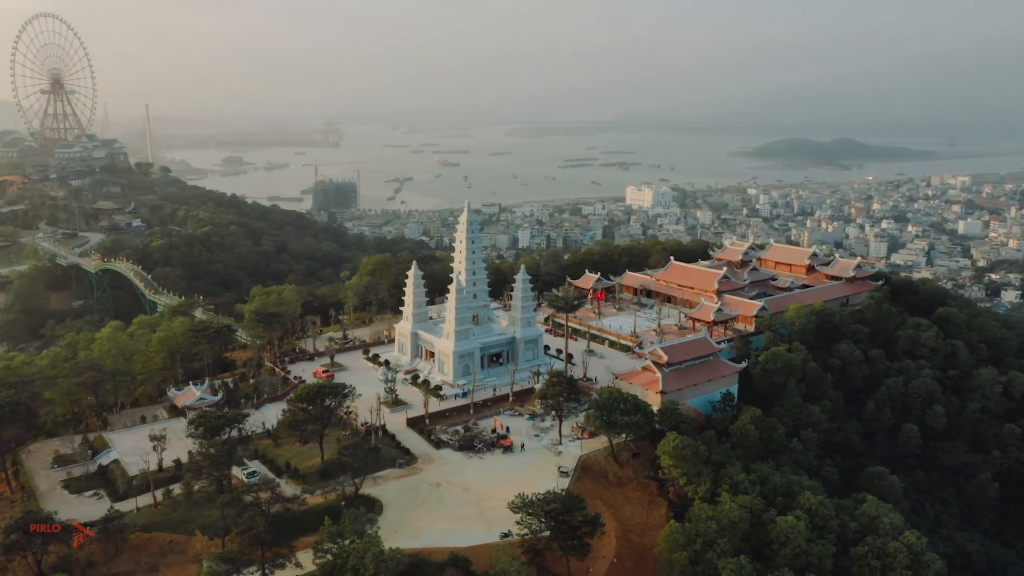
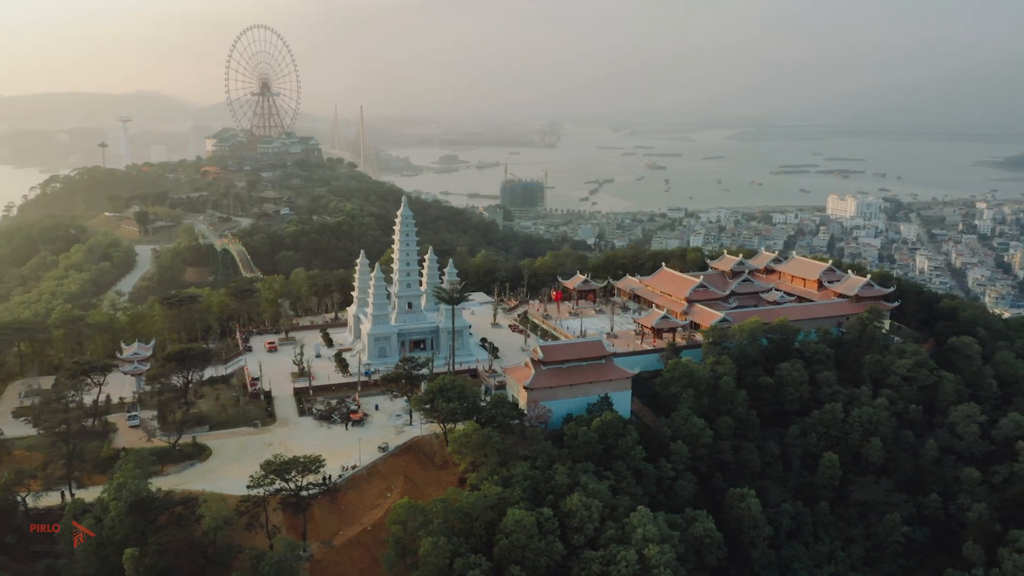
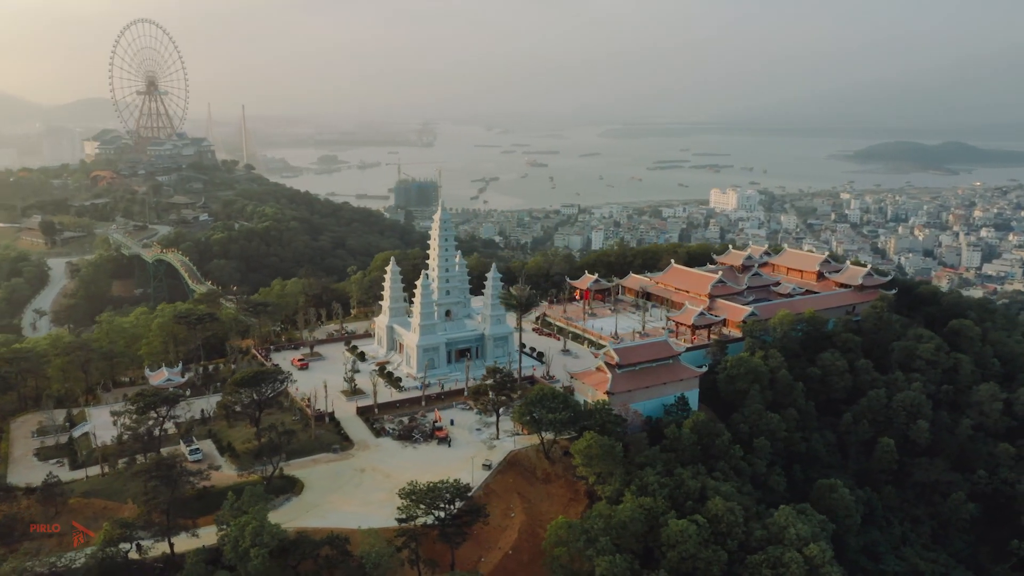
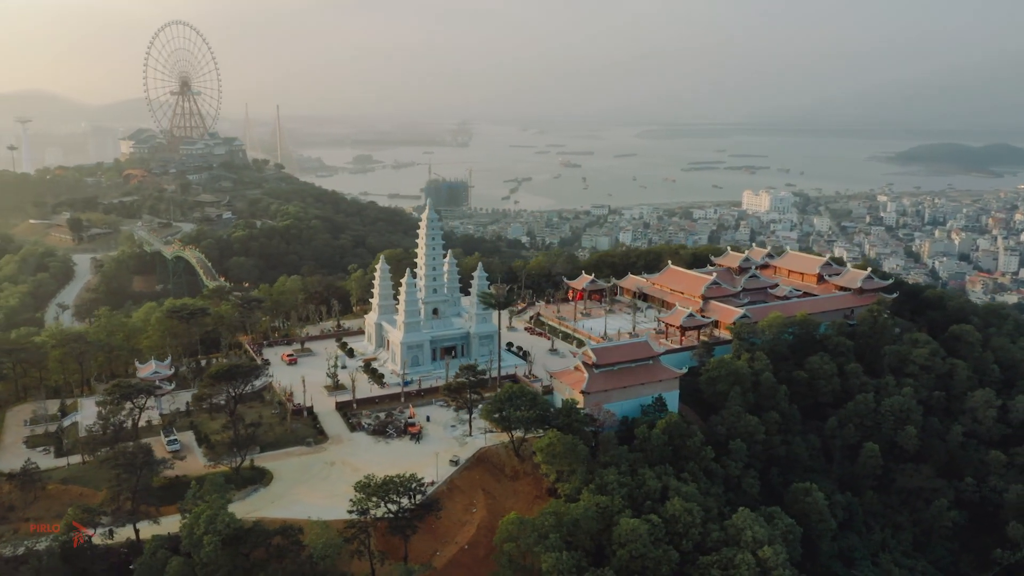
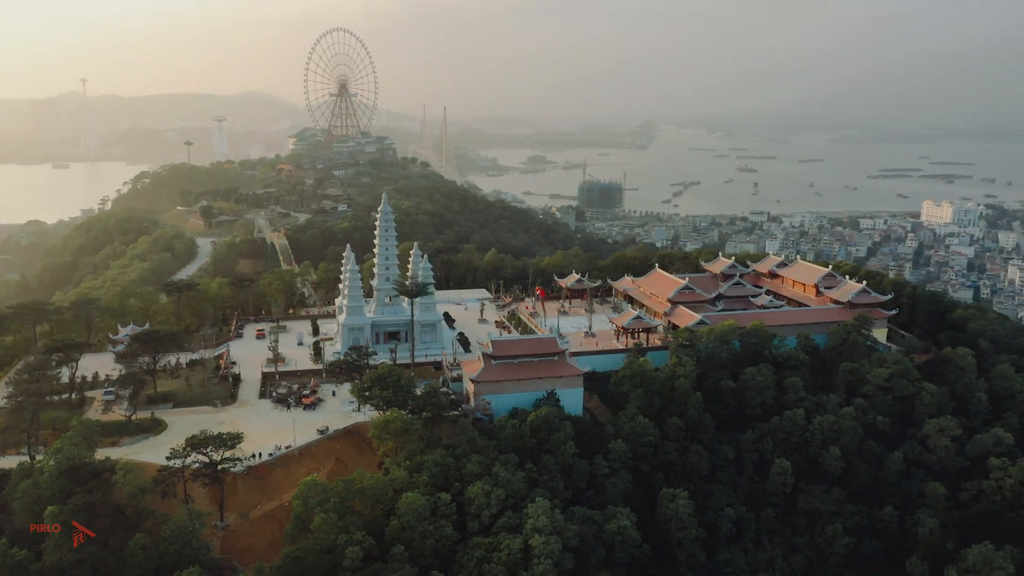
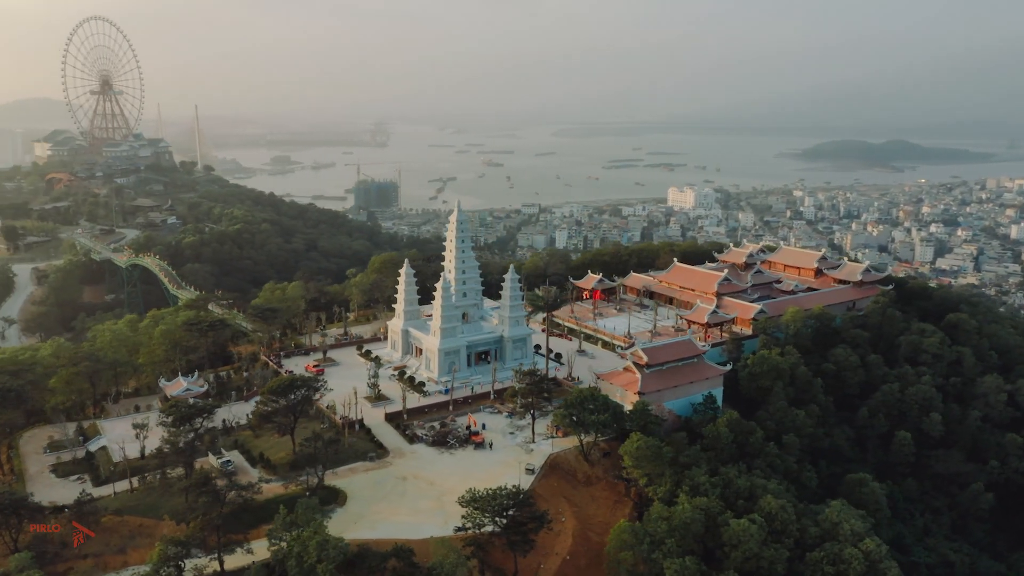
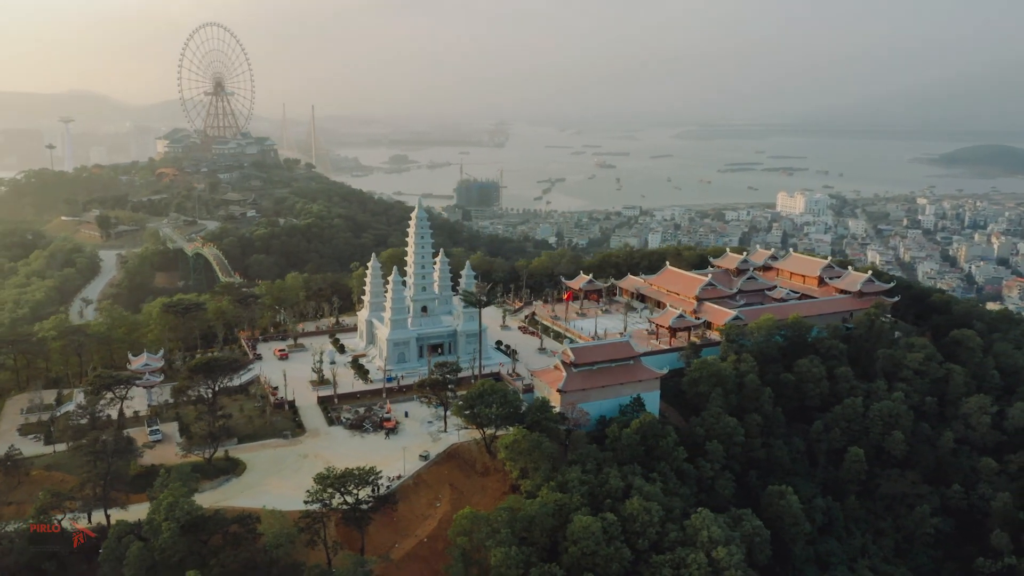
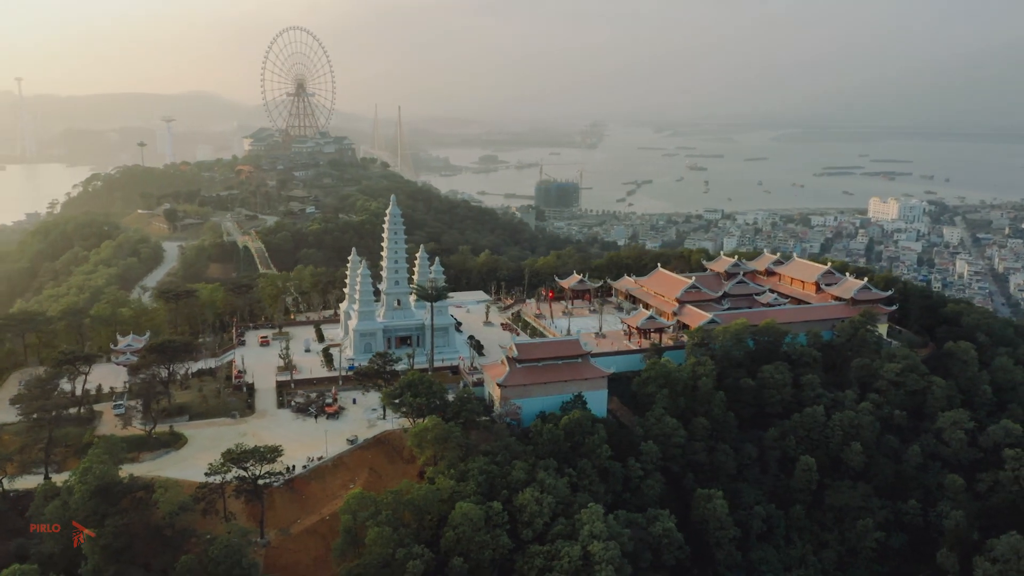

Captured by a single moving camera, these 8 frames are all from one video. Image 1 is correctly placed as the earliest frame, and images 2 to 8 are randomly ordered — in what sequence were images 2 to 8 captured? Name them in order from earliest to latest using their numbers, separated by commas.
6, 3, 4, 7, 2, 8, 5
